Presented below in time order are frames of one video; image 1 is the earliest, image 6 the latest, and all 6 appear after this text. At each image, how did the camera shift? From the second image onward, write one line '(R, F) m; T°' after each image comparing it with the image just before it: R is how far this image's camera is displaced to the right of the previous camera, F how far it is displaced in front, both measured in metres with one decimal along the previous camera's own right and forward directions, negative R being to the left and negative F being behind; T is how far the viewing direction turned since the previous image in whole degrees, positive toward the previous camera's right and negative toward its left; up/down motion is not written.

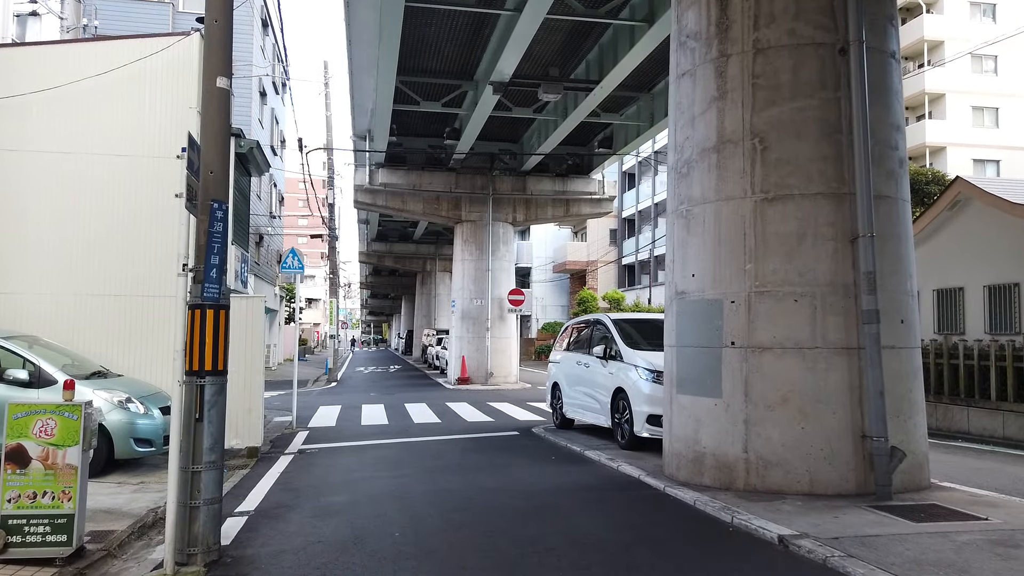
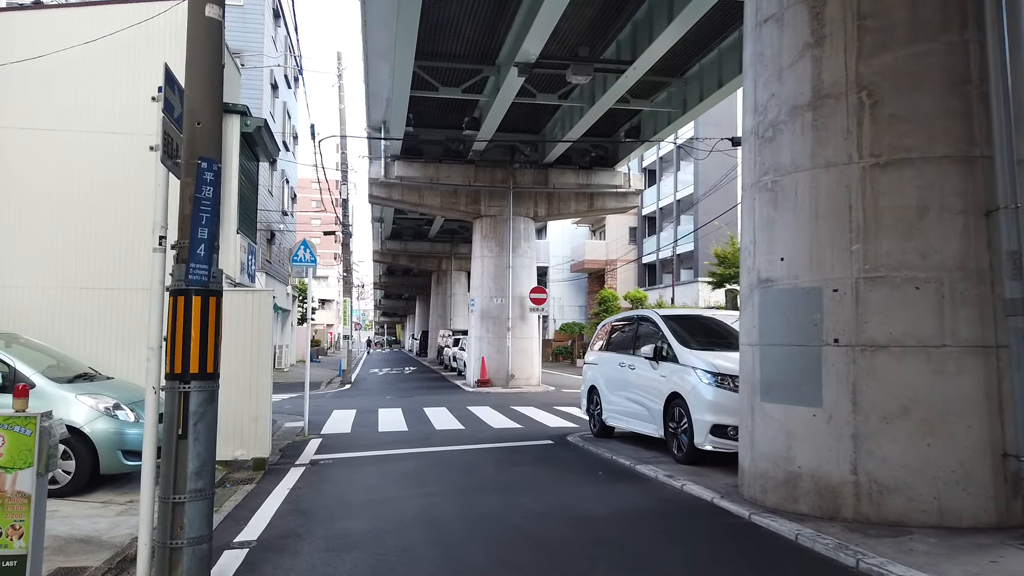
(-0.3, +1.2) m; -1°
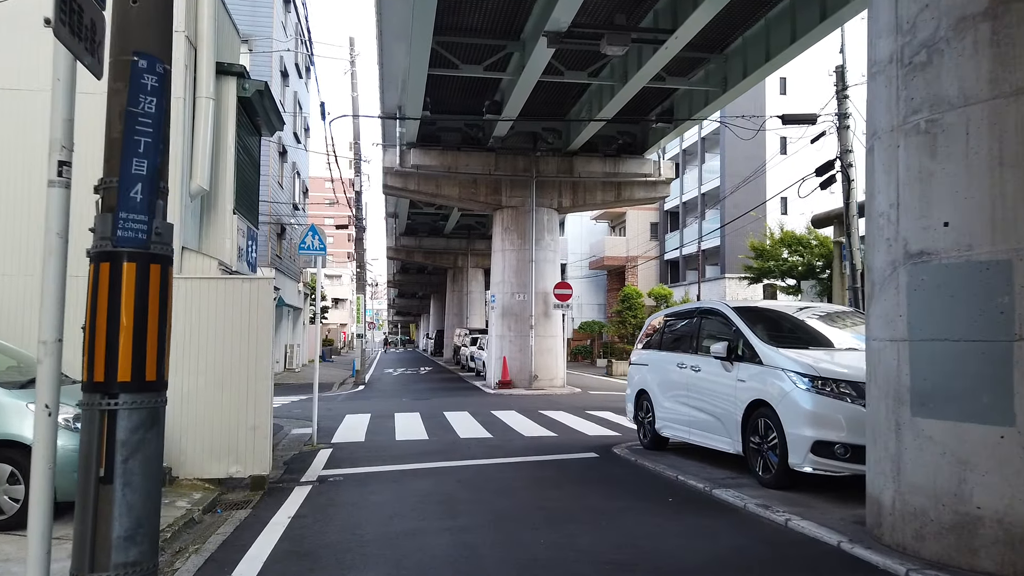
(-0.3, +1.5) m; -1°
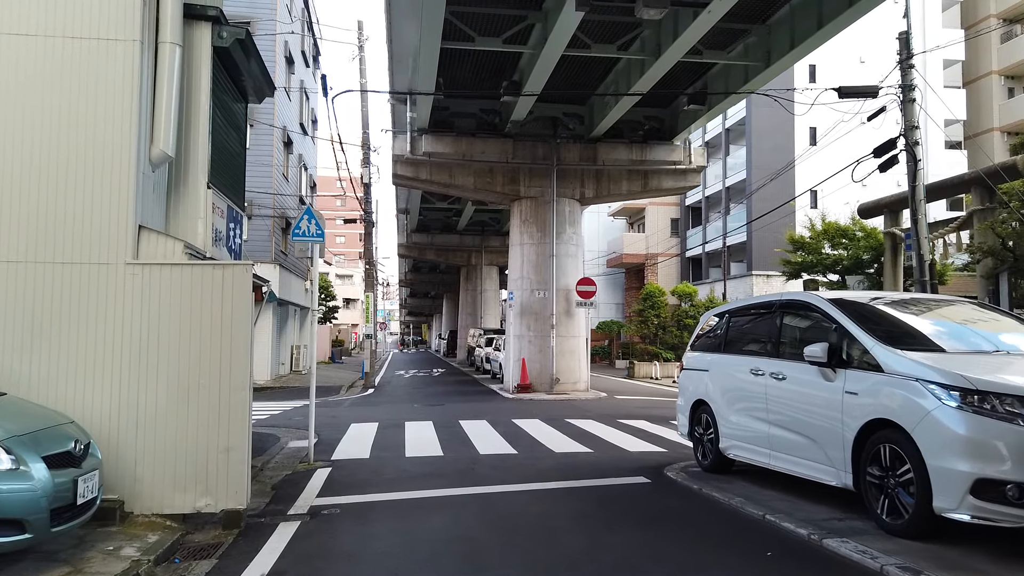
(-0.2, +1.7) m; -1°
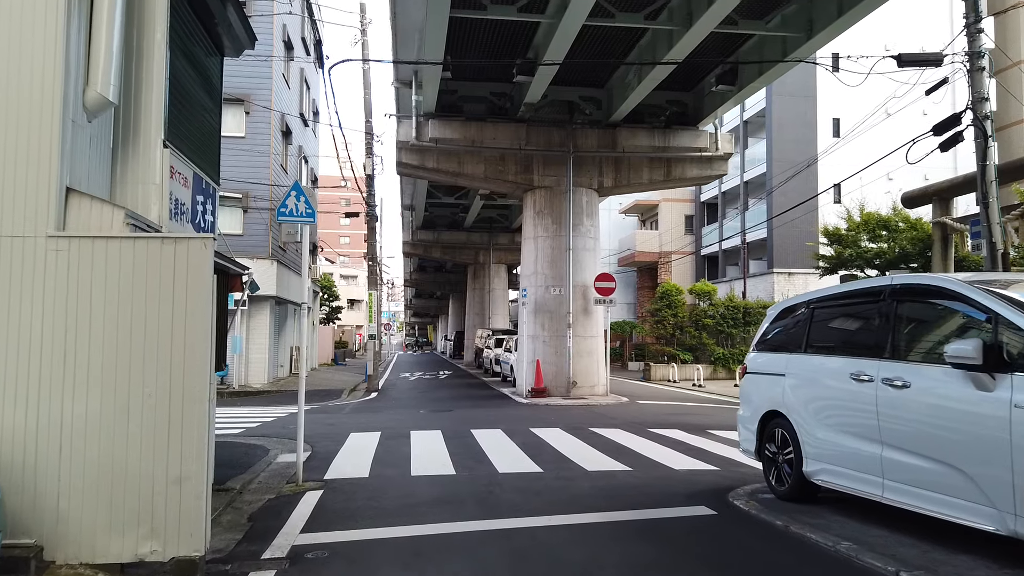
(-0.2, +1.6) m; 0°
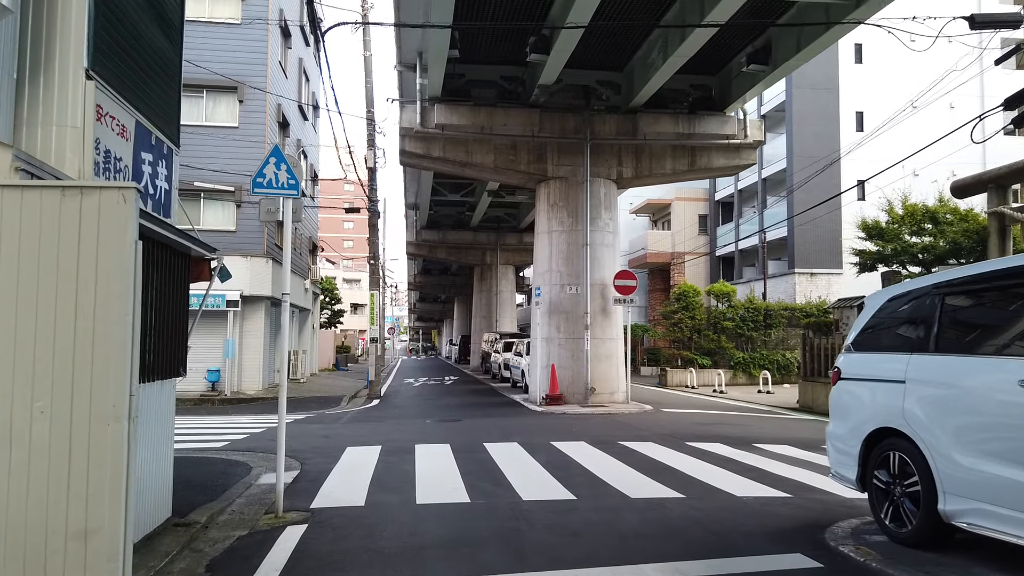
(-0.2, +1.6) m; 0°
